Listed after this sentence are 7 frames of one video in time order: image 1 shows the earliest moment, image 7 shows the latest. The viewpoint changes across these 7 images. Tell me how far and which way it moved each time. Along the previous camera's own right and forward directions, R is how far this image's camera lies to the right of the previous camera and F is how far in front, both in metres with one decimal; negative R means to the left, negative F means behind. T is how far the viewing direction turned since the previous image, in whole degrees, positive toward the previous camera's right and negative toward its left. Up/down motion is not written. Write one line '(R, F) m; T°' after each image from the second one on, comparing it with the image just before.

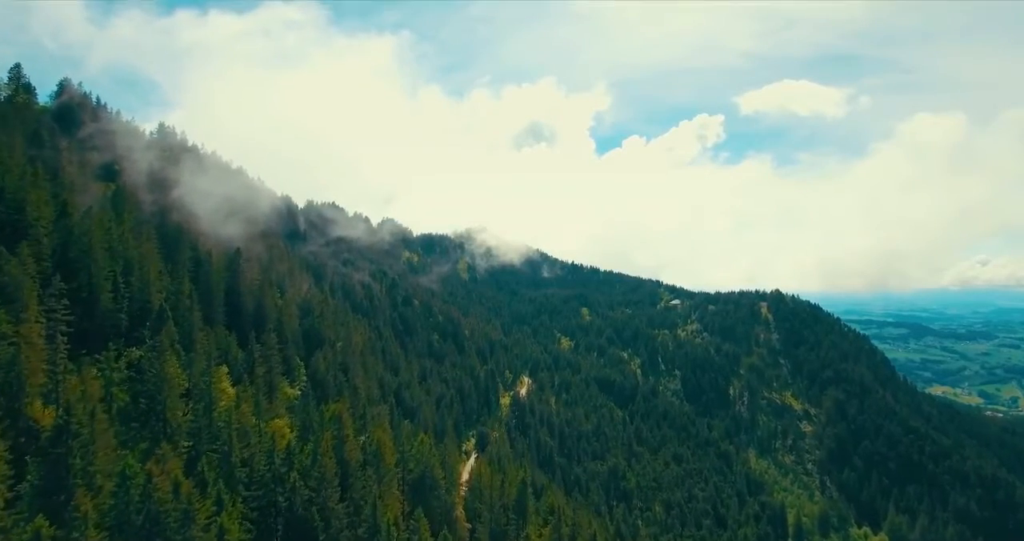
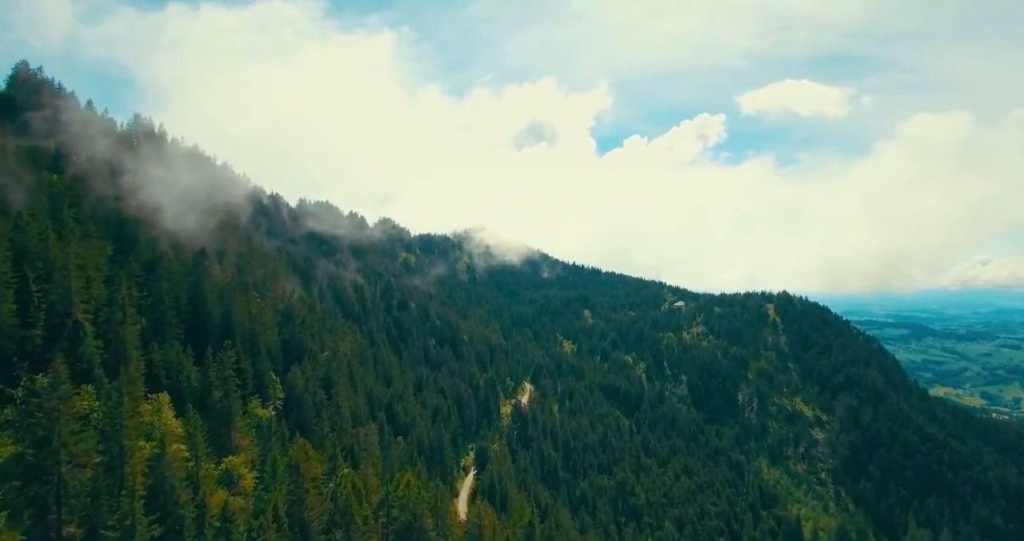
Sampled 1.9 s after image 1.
(-0.6, +13.2) m; 0°
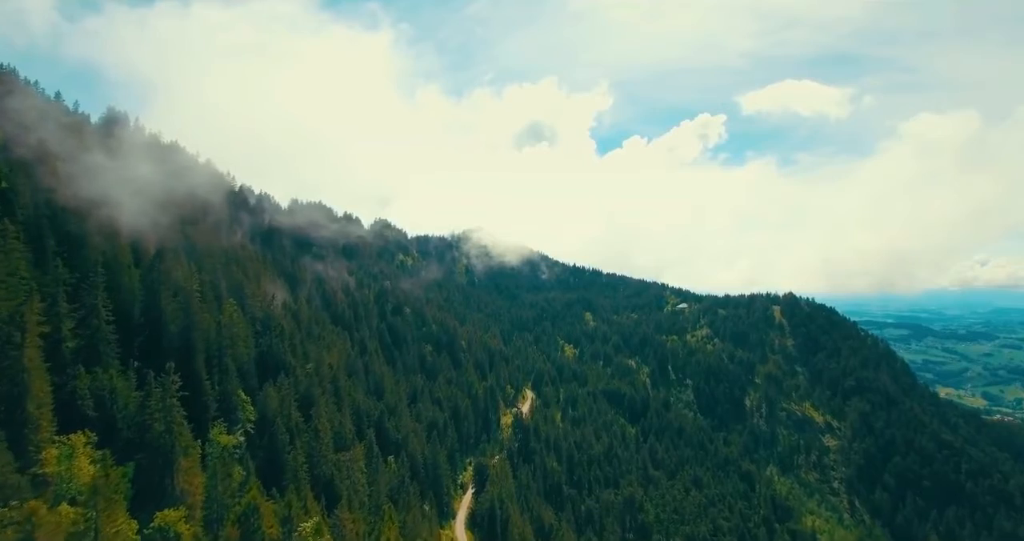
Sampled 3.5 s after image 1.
(-0.3, +11.9) m; 0°
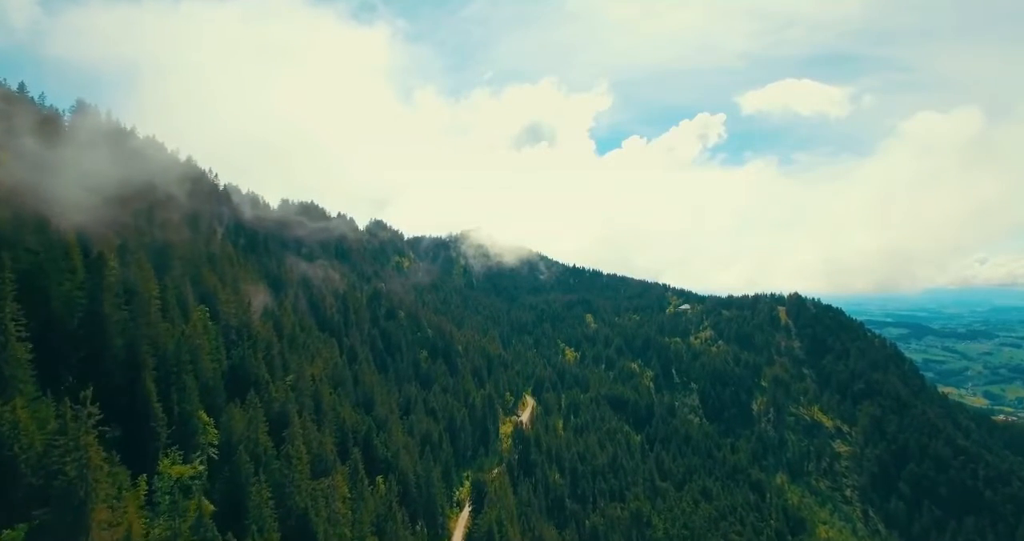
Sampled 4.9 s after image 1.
(0.0, +10.9) m; 0°
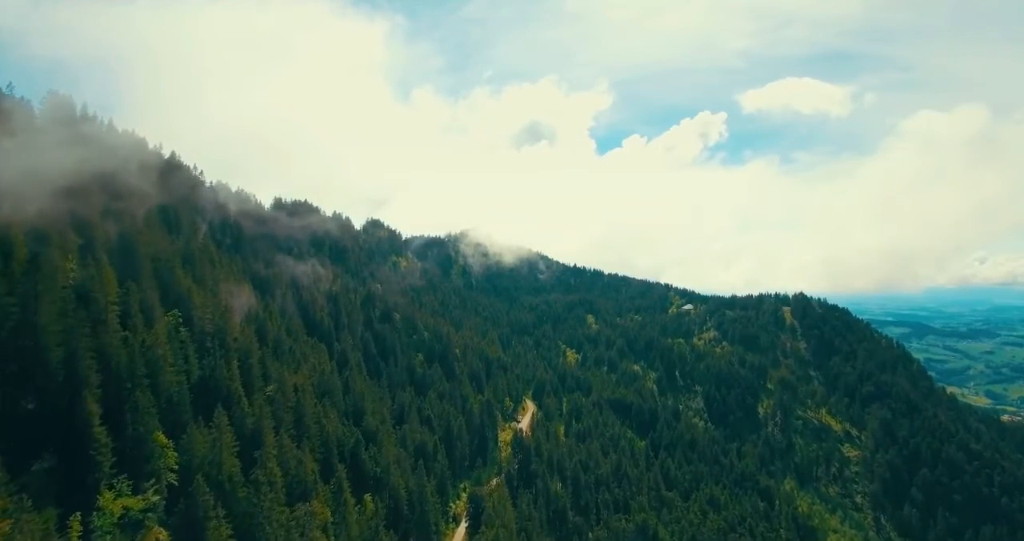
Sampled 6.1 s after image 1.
(+0.3, +8.8) m; 0°
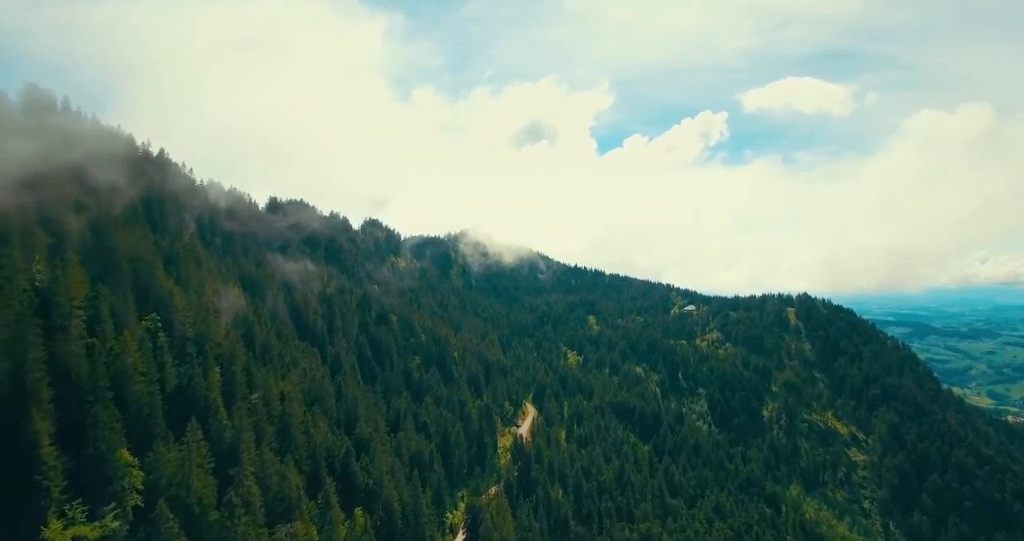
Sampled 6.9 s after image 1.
(+0.2, +6.0) m; 0°
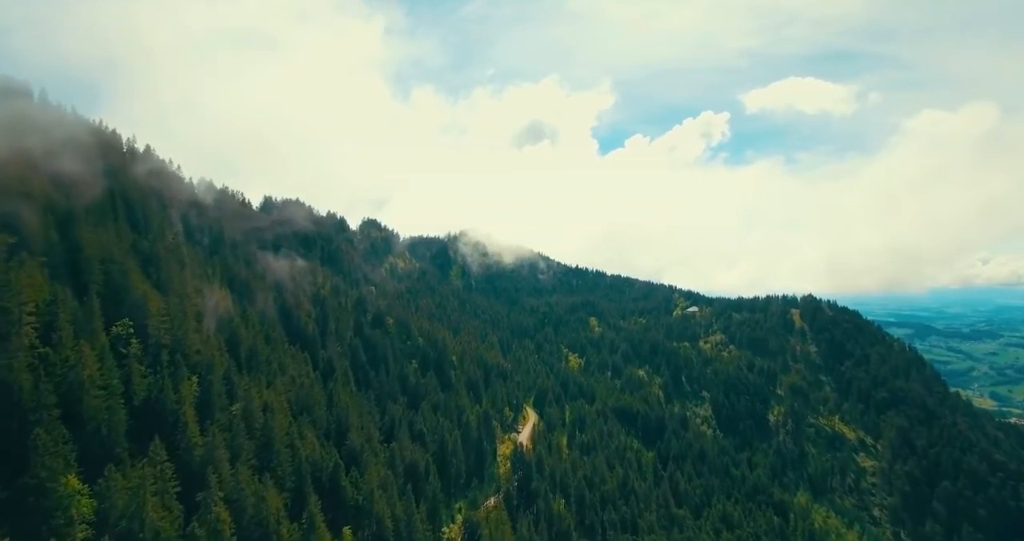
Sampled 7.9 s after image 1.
(+0.2, +6.9) m; 0°
